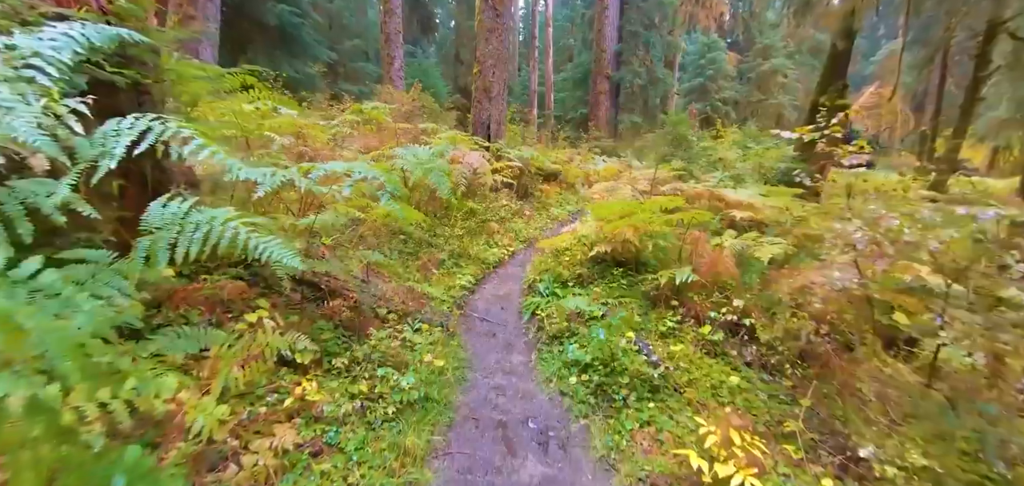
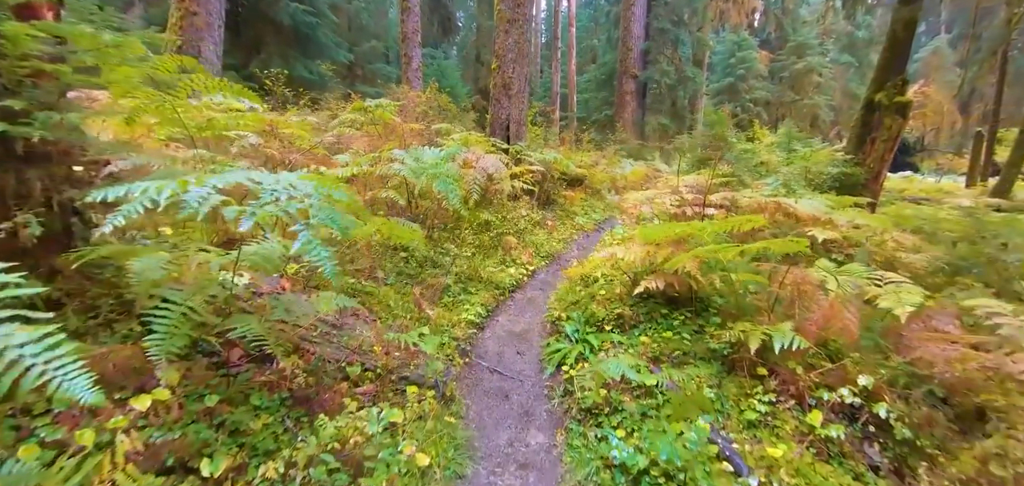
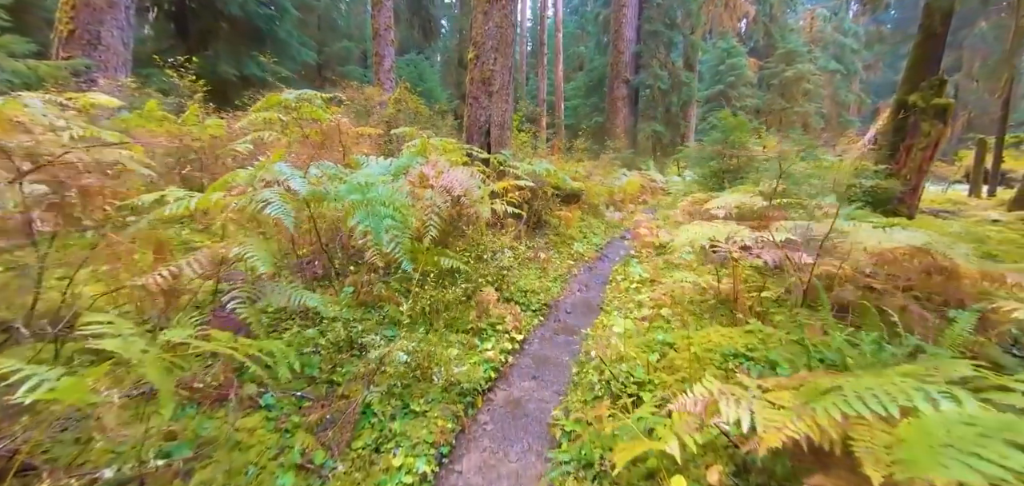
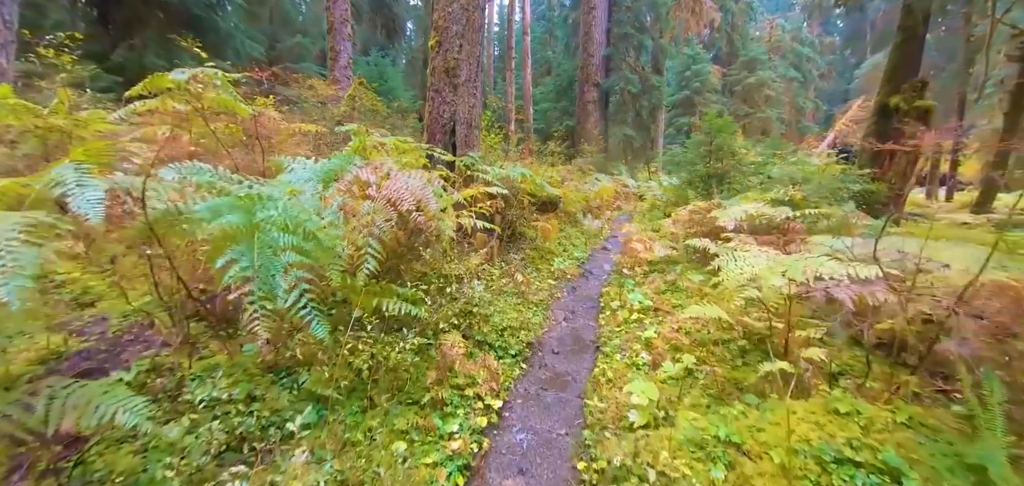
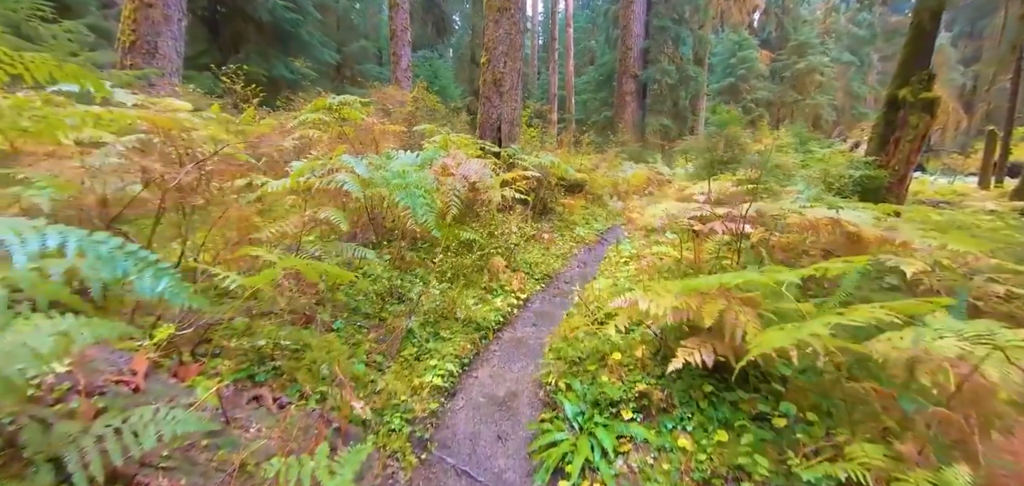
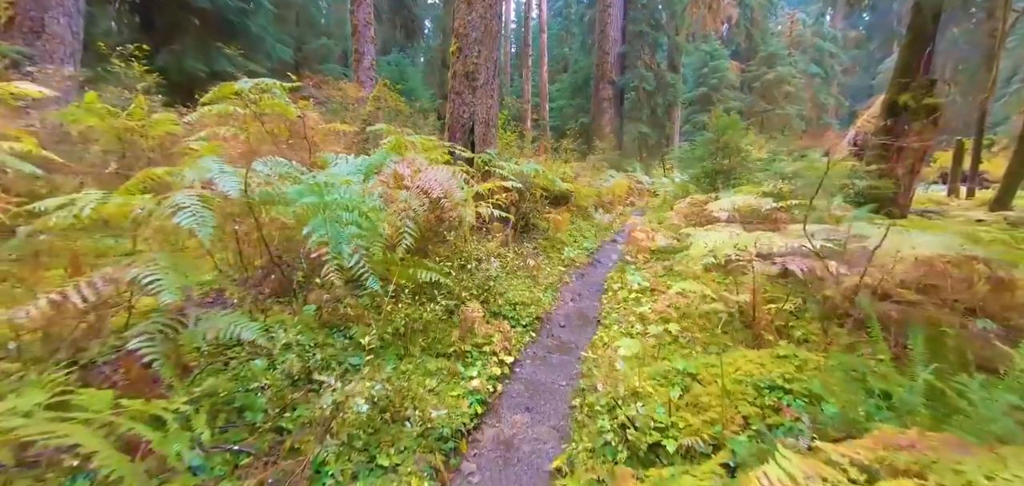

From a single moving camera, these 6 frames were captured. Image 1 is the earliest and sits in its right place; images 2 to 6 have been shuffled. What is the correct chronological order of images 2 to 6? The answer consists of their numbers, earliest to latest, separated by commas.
2, 5, 3, 6, 4
